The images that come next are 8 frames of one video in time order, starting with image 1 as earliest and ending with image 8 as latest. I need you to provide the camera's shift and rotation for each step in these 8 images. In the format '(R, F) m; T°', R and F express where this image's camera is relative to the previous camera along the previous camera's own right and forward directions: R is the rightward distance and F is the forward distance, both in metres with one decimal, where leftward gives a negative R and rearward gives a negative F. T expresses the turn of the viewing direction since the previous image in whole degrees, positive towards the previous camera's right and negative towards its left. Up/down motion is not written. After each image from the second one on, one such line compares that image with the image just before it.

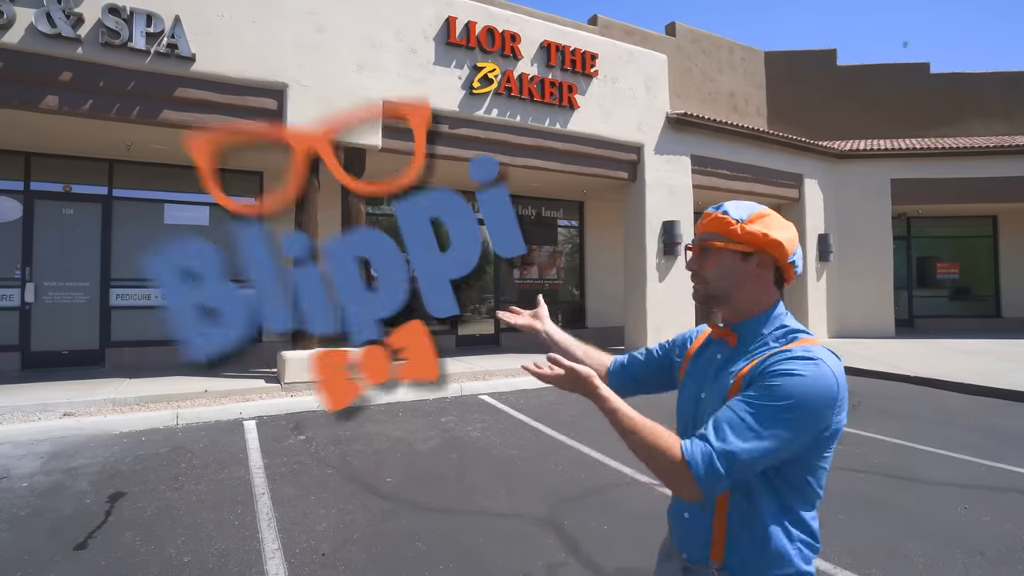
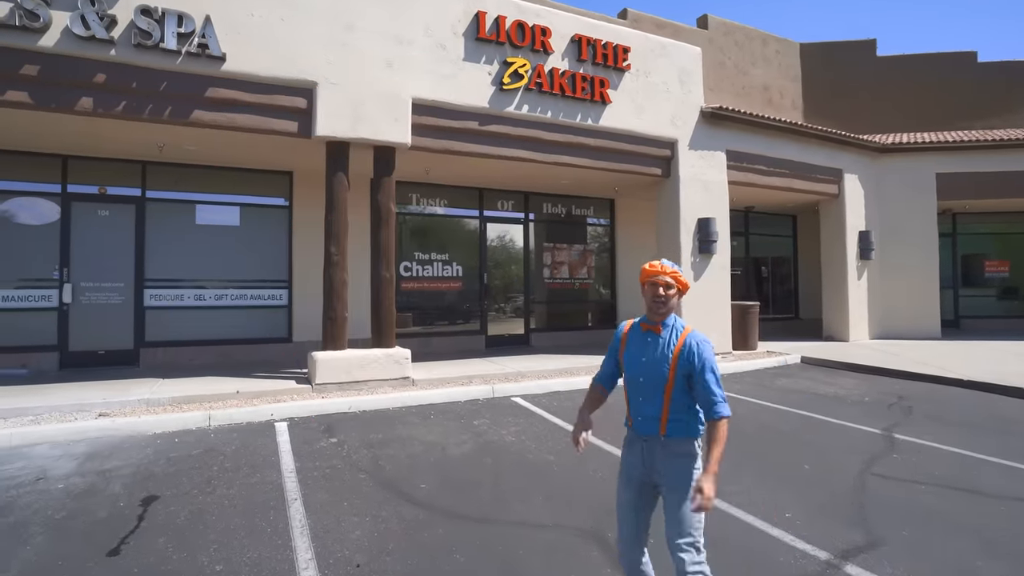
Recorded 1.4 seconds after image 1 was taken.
(-0.1, +0.2) m; -2°
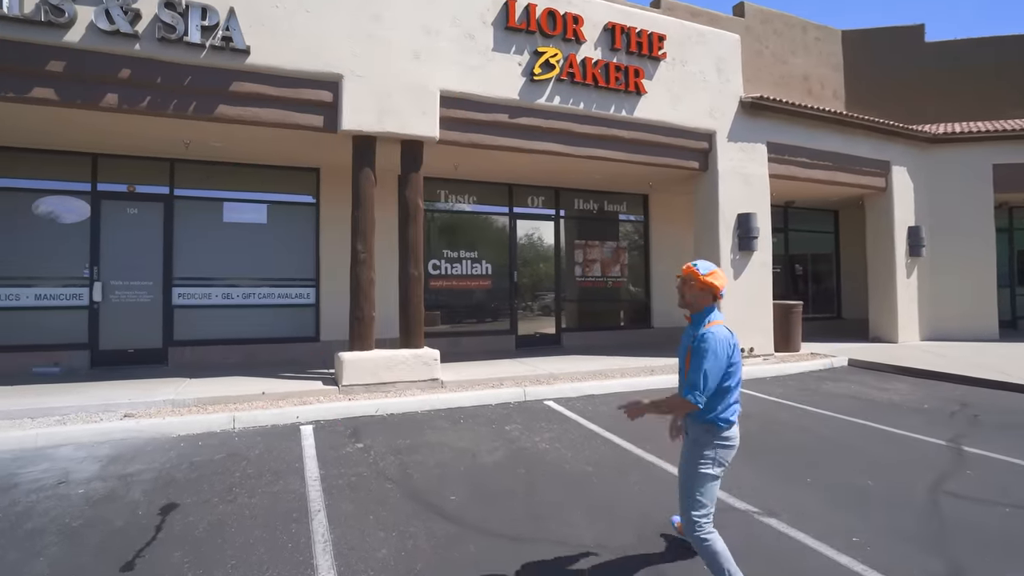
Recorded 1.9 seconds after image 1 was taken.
(-0.1, +0.3) m; -3°
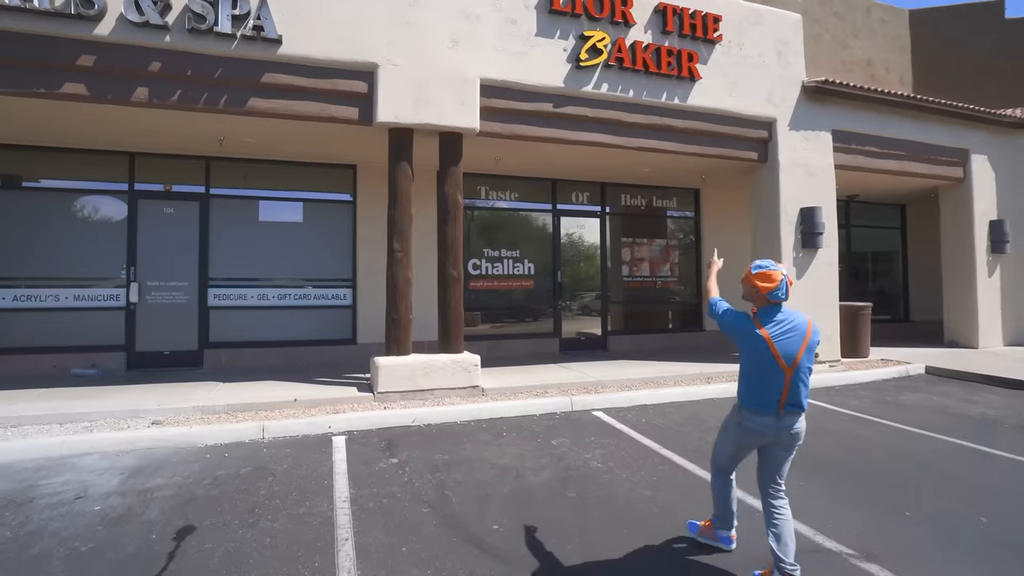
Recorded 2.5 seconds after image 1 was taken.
(-0.1, +0.5) m; -4°
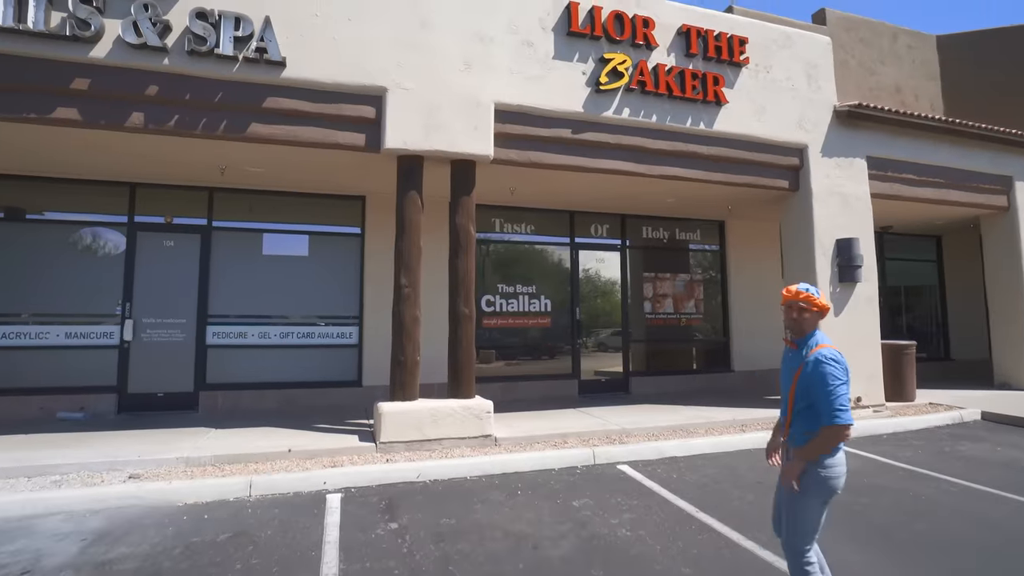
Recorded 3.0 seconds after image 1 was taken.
(0.0, +0.6) m; -1°
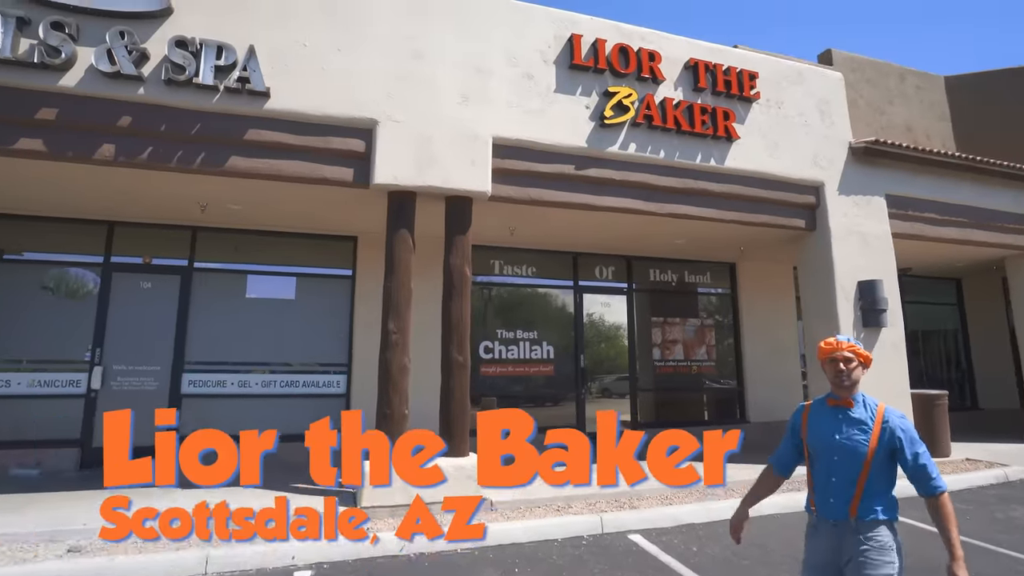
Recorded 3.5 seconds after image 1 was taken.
(+0.1, +0.6) m; 0°
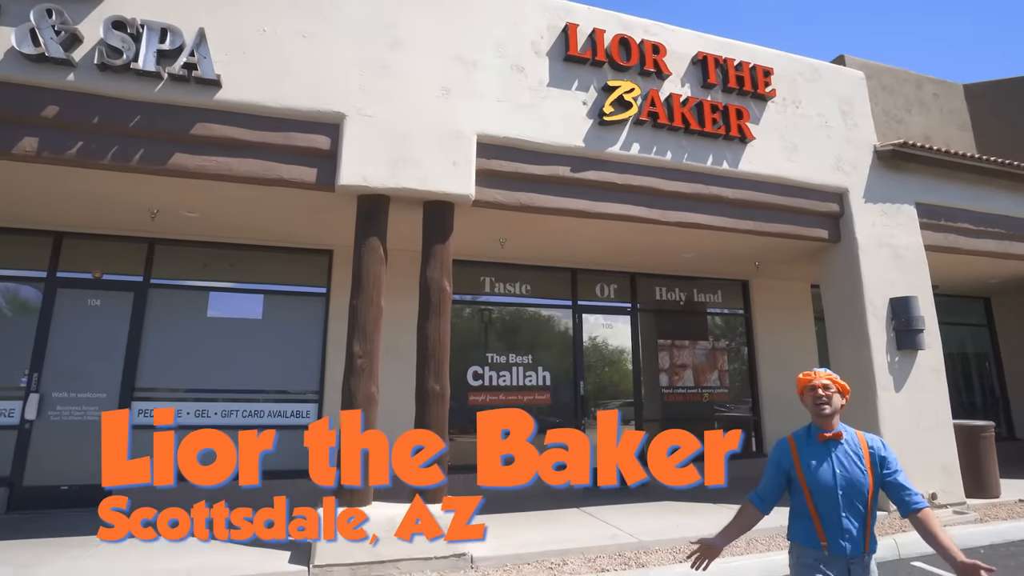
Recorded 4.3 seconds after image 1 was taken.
(+0.2, +0.9) m; 0°
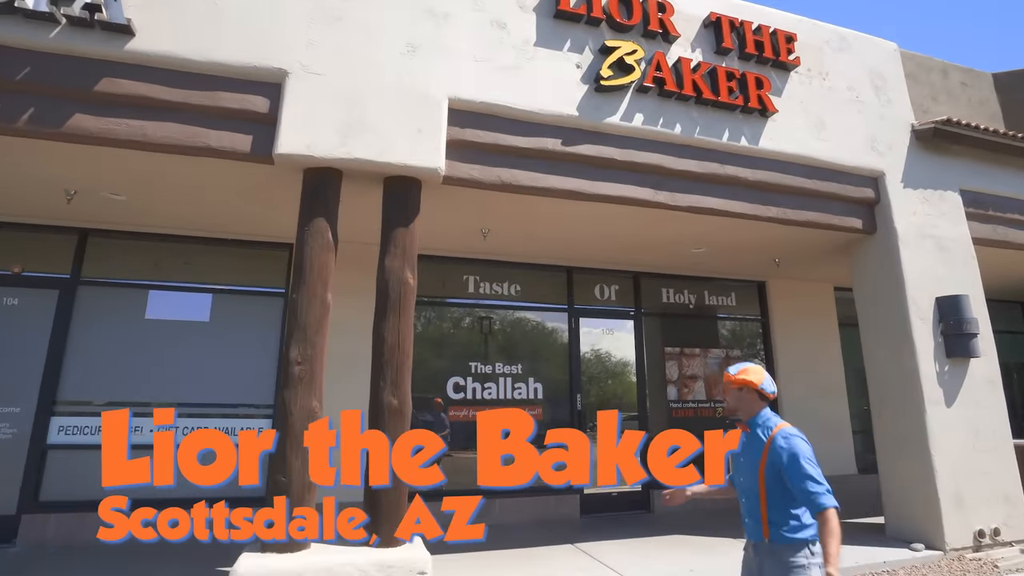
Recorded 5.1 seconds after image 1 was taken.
(+0.2, +1.0) m; 0°
